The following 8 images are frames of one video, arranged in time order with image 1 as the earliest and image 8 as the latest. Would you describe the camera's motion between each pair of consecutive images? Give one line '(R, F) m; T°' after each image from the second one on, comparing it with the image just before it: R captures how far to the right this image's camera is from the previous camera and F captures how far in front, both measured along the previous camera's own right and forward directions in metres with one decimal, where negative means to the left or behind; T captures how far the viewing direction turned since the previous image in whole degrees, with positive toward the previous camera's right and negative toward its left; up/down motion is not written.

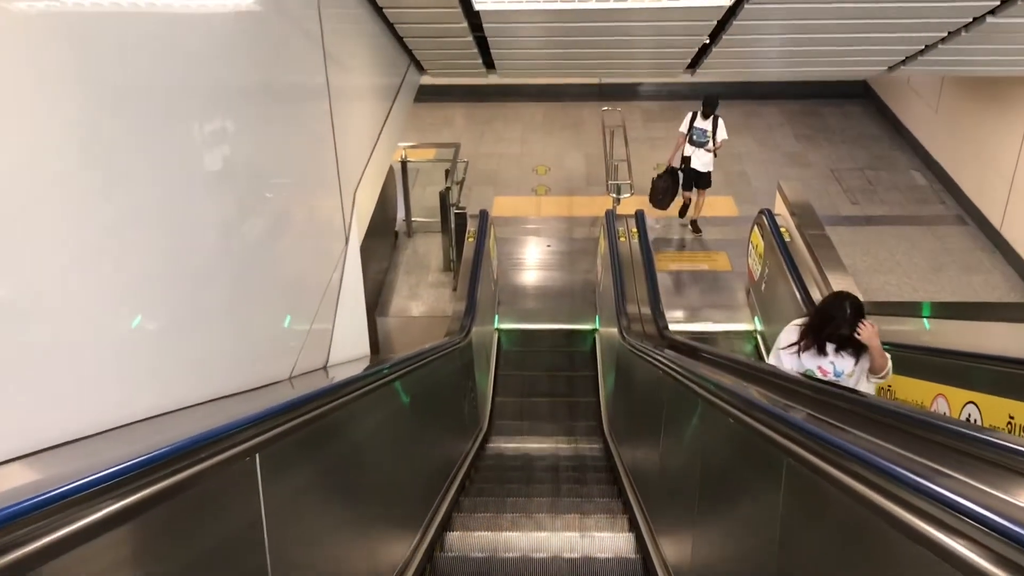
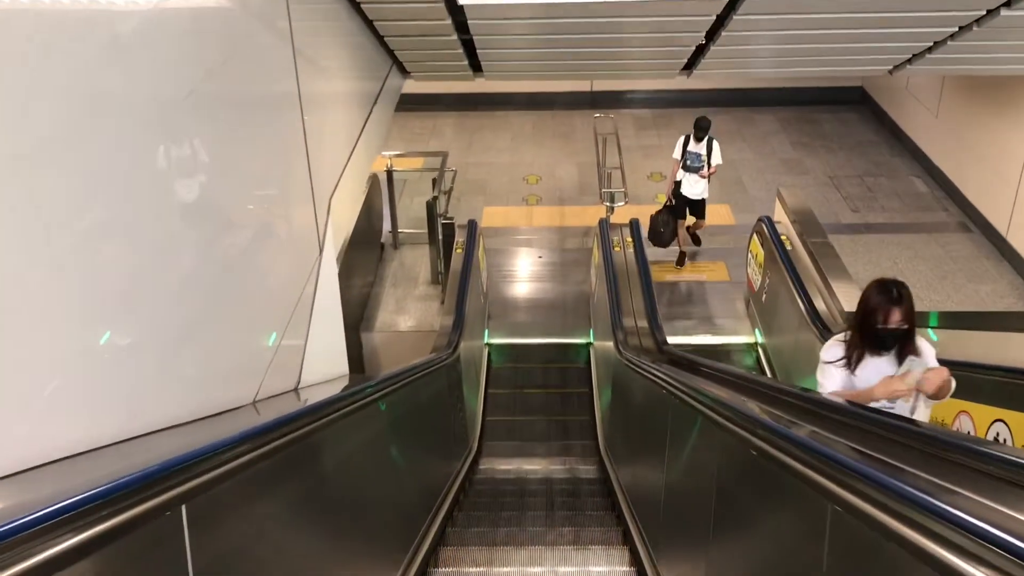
(0.0, +0.3) m; 0°
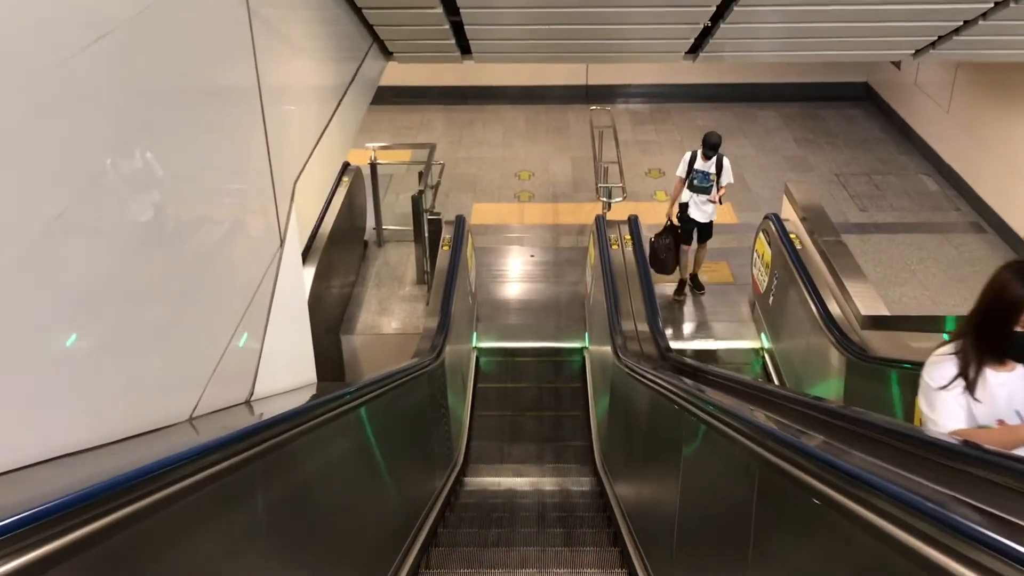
(0.0, +0.4) m; 0°
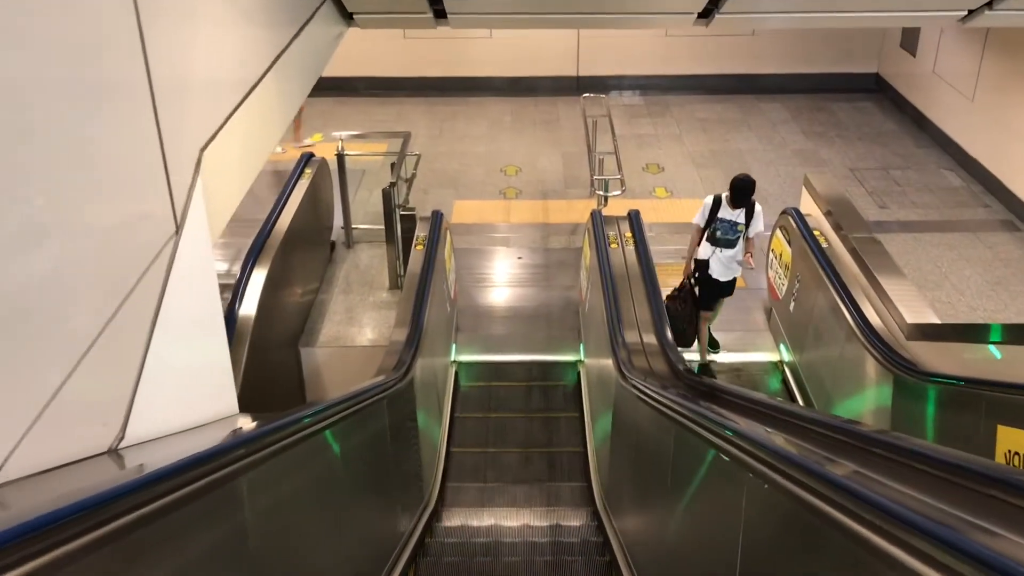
(0.0, +0.7) m; +1°
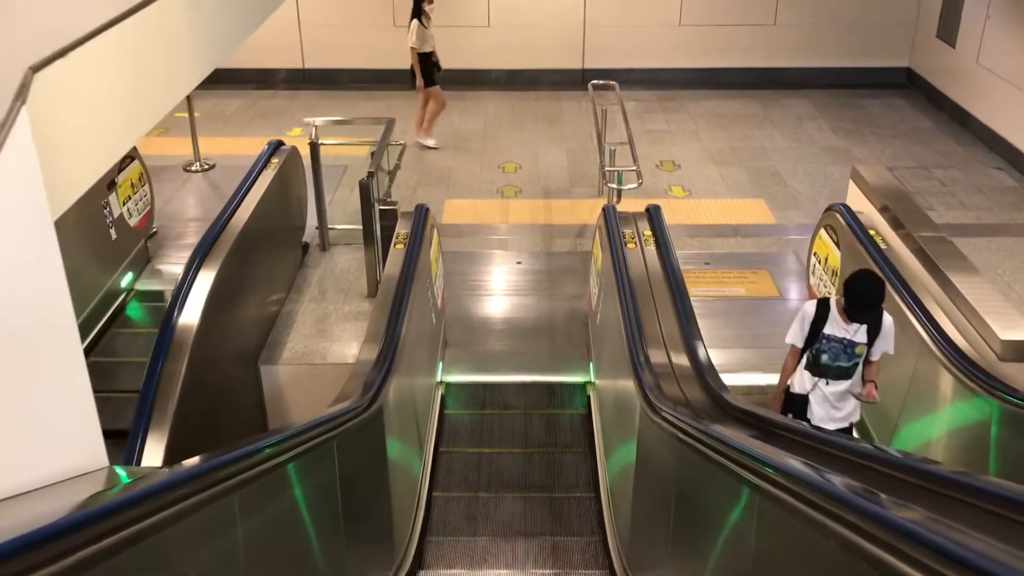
(0.0, +0.8) m; 0°
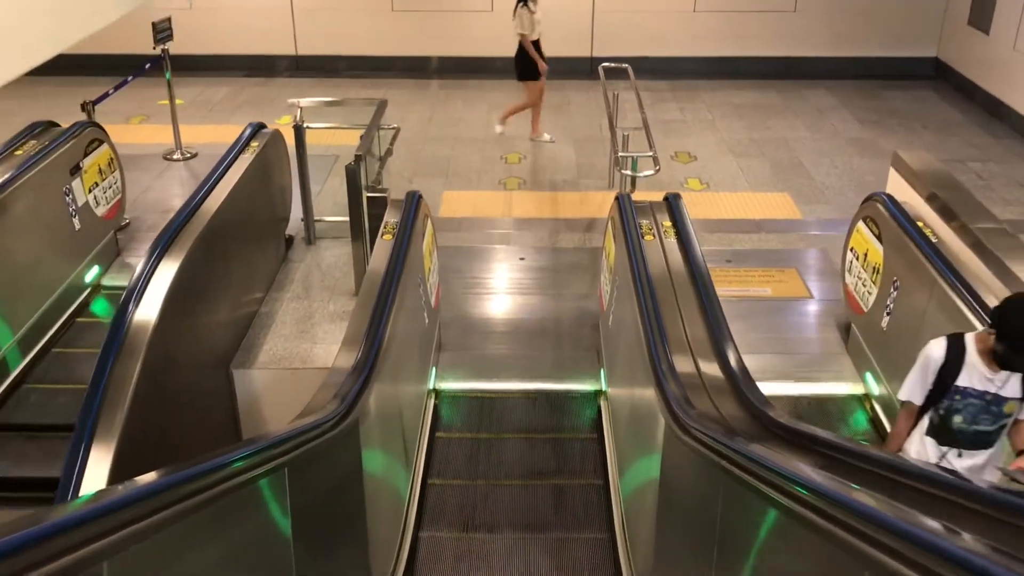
(0.0, +0.5) m; 0°
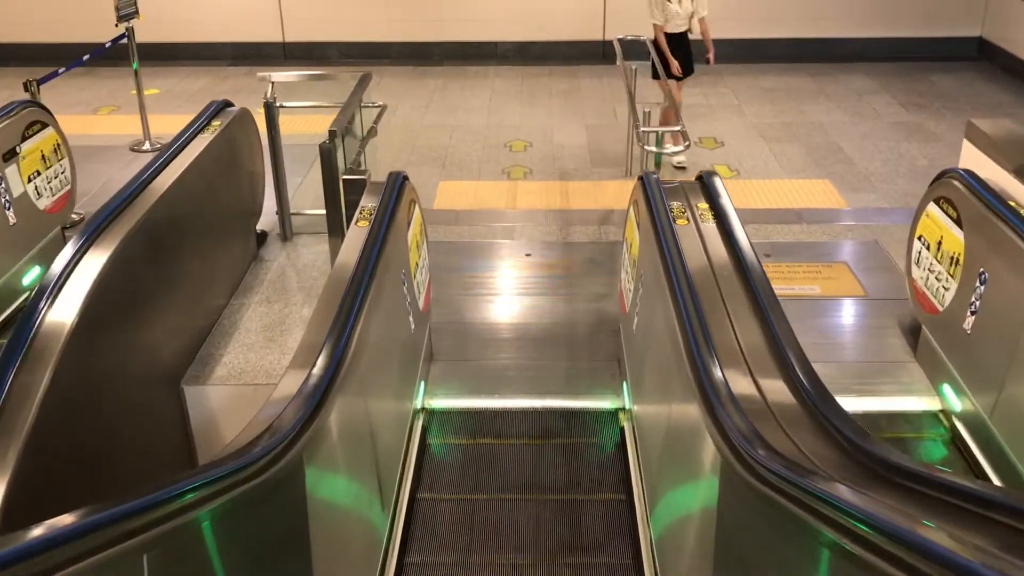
(0.0, +0.6) m; -1°
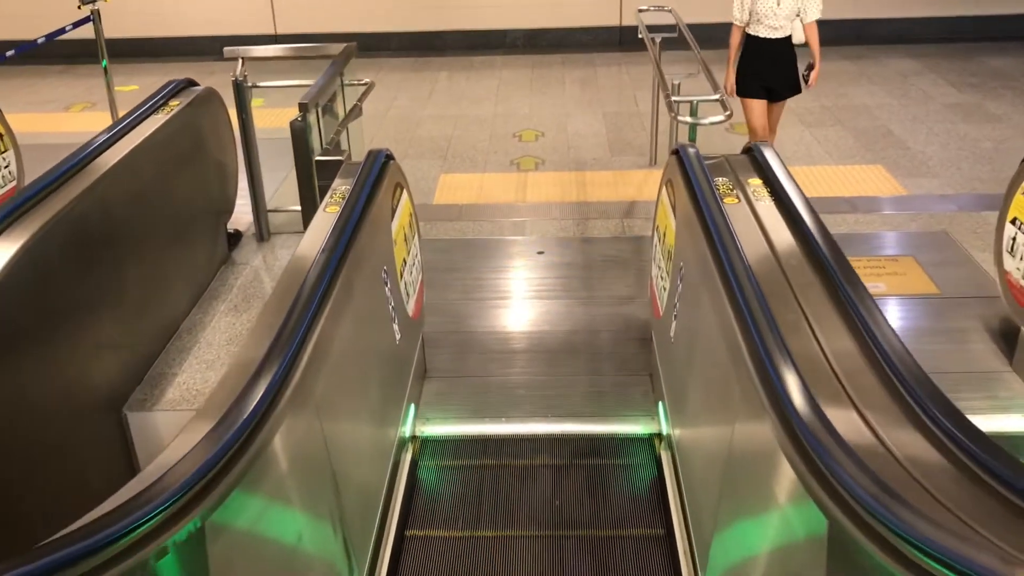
(0.0, +0.6) m; -1°
